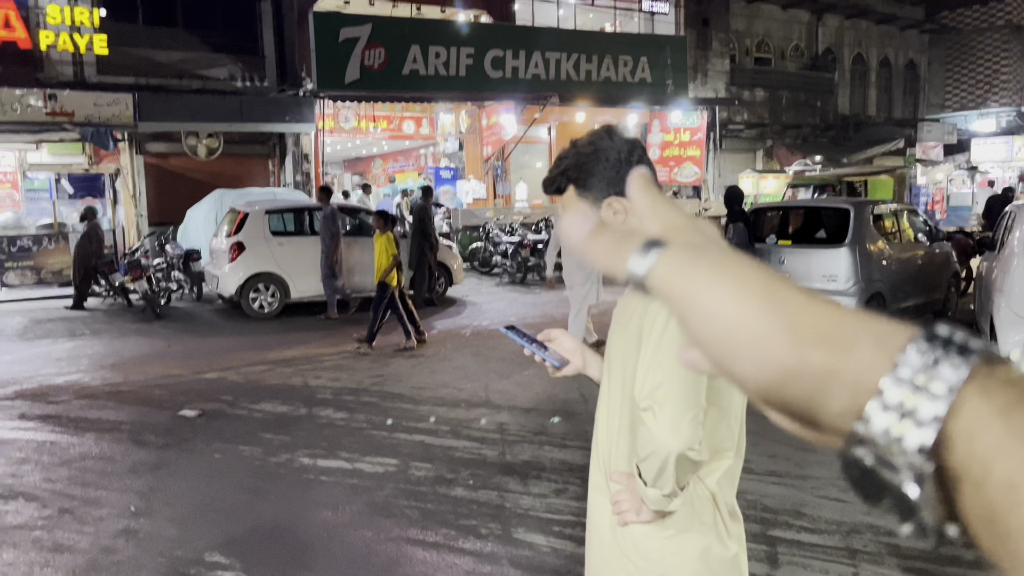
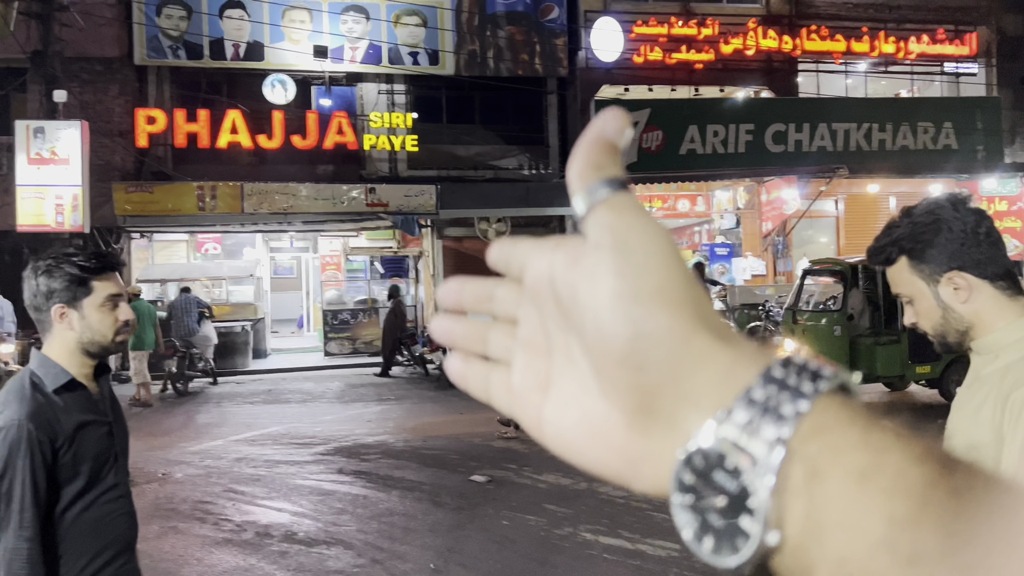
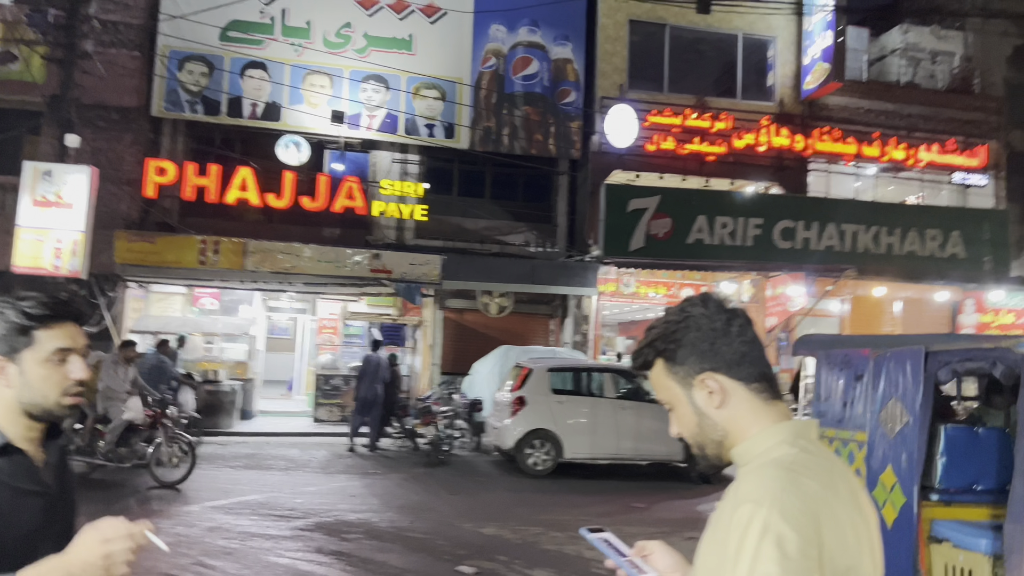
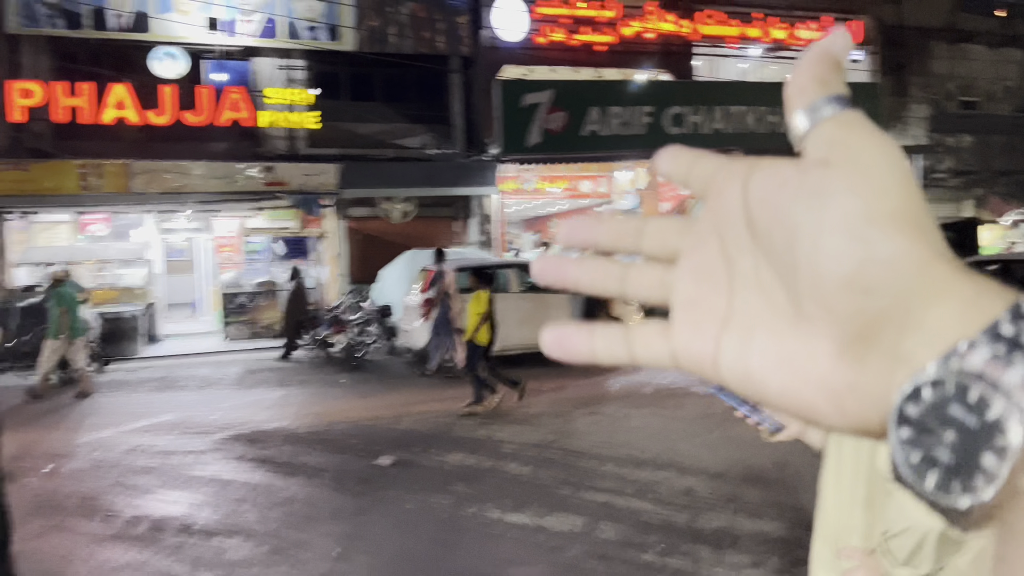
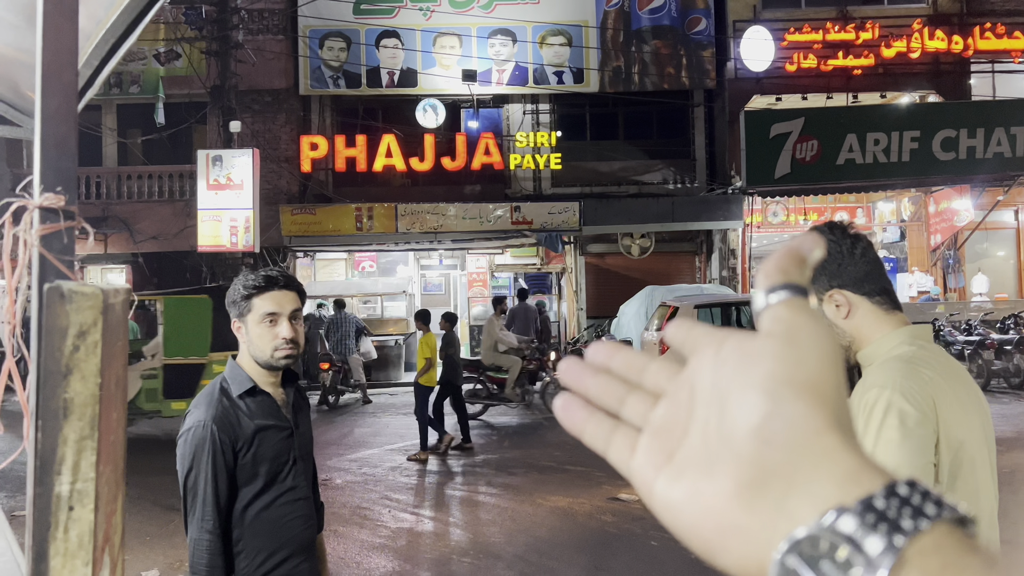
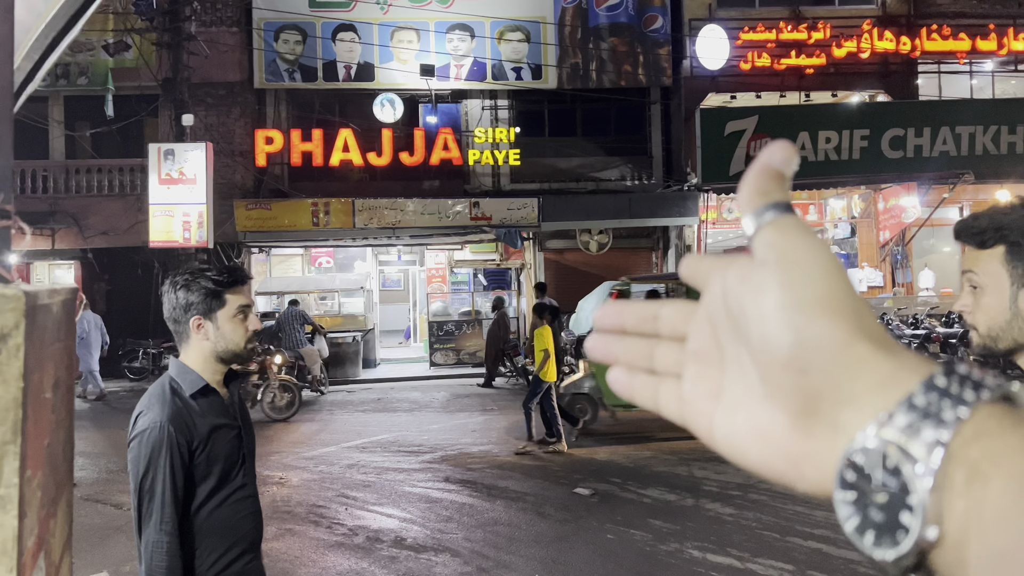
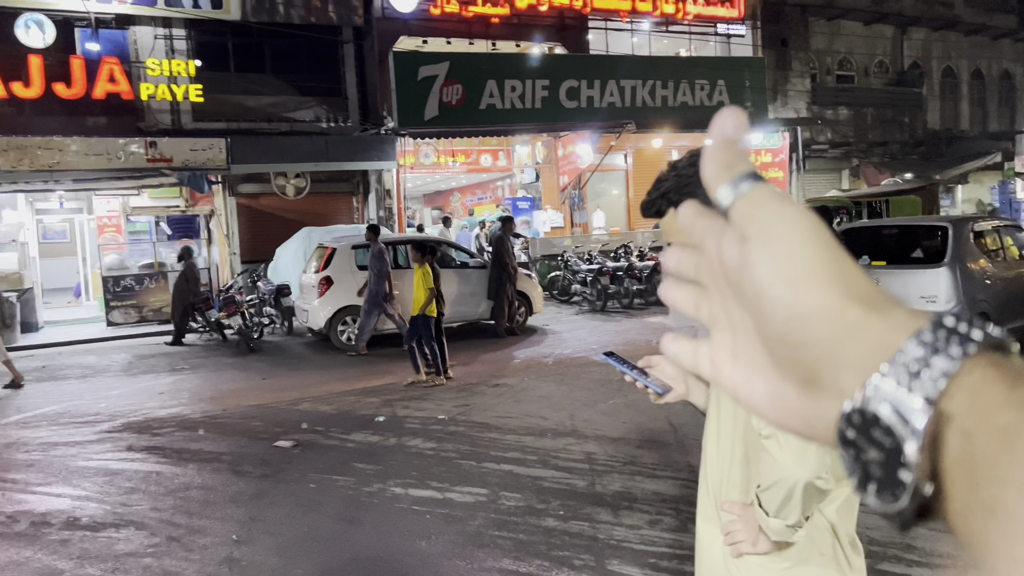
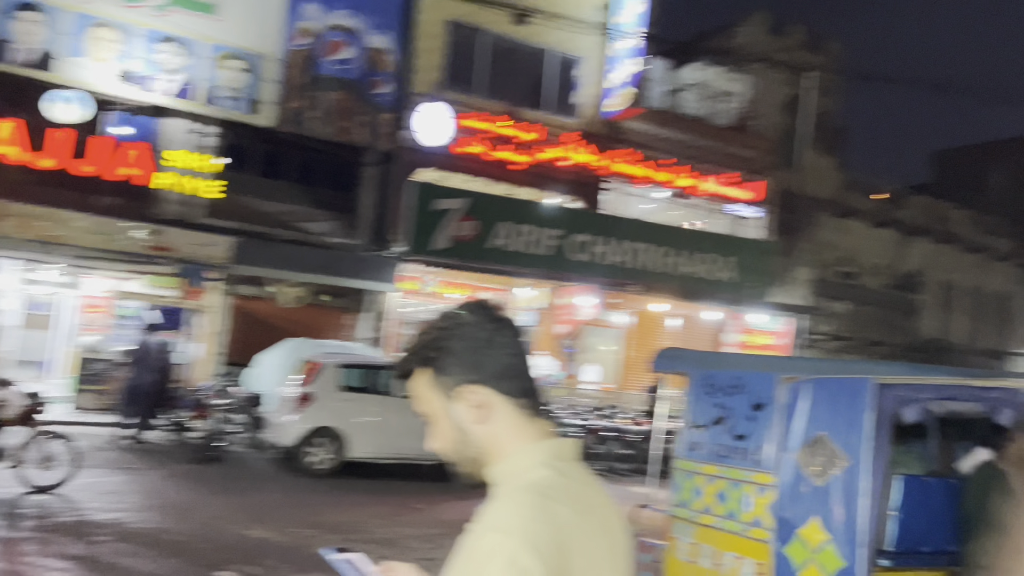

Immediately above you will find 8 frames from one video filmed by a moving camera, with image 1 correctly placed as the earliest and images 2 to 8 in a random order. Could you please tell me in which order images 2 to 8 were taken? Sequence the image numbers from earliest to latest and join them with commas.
7, 4, 2, 6, 5, 3, 8
